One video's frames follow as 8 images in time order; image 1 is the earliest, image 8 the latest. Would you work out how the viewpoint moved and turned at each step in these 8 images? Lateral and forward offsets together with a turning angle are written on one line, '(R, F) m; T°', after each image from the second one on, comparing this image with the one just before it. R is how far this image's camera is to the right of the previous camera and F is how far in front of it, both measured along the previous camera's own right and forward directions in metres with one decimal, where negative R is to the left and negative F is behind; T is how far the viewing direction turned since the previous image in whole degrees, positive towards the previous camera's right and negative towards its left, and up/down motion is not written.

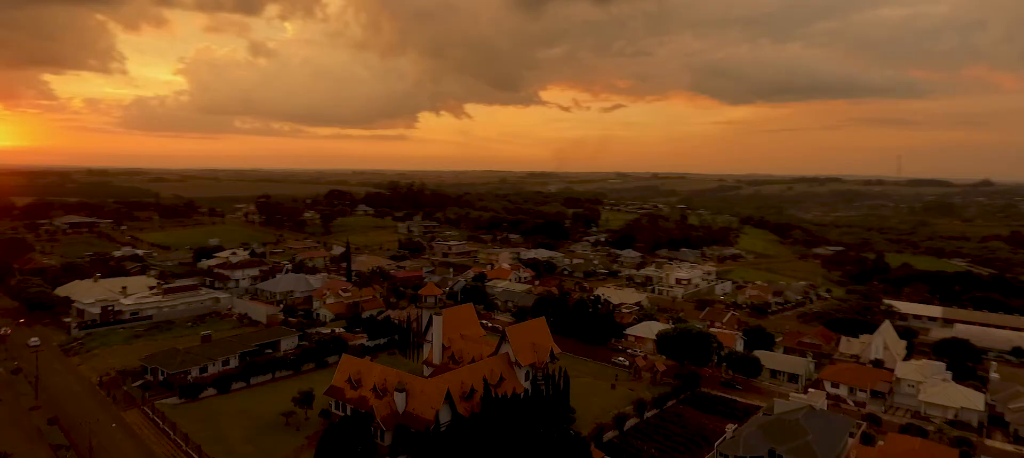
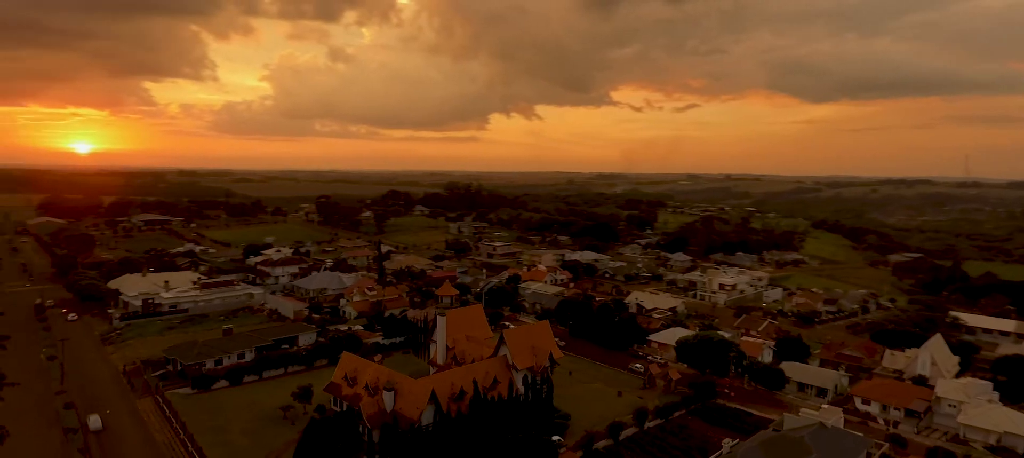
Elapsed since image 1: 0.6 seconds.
(+2.4, +0.4) m; -6°
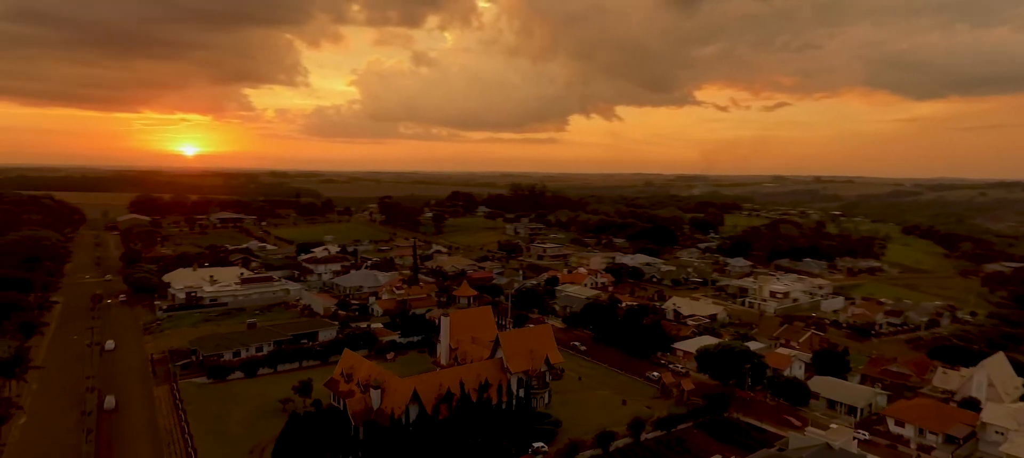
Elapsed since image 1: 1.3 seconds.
(+2.8, +0.4) m; -7°
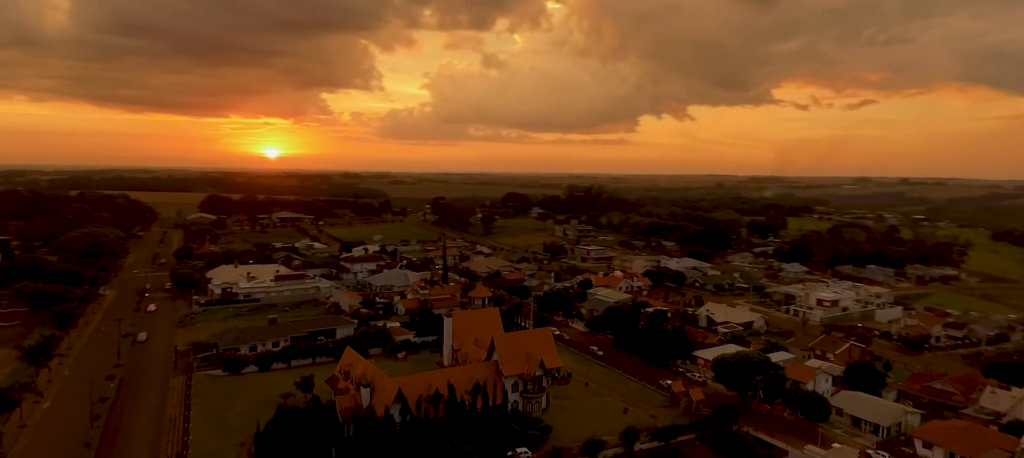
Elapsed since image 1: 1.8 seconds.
(+2.5, +0.4) m; -6°
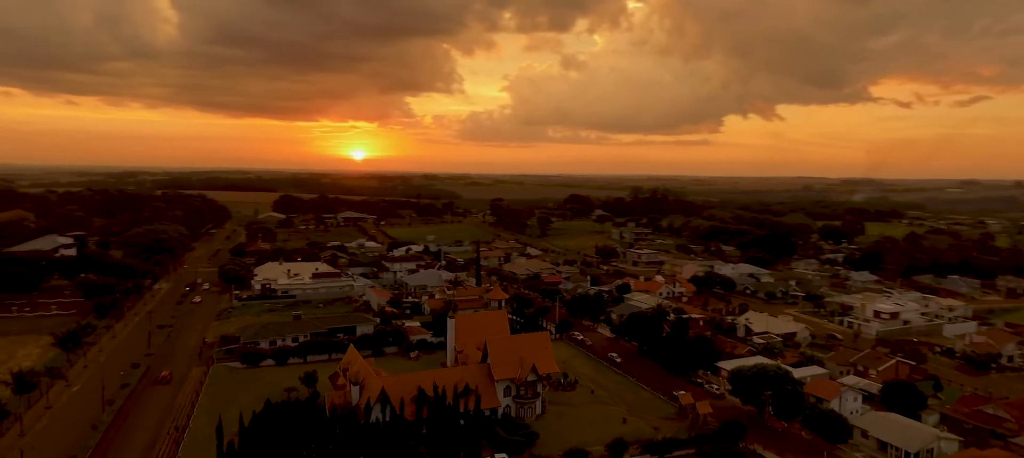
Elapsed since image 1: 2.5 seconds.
(+2.8, +0.4) m; -7°
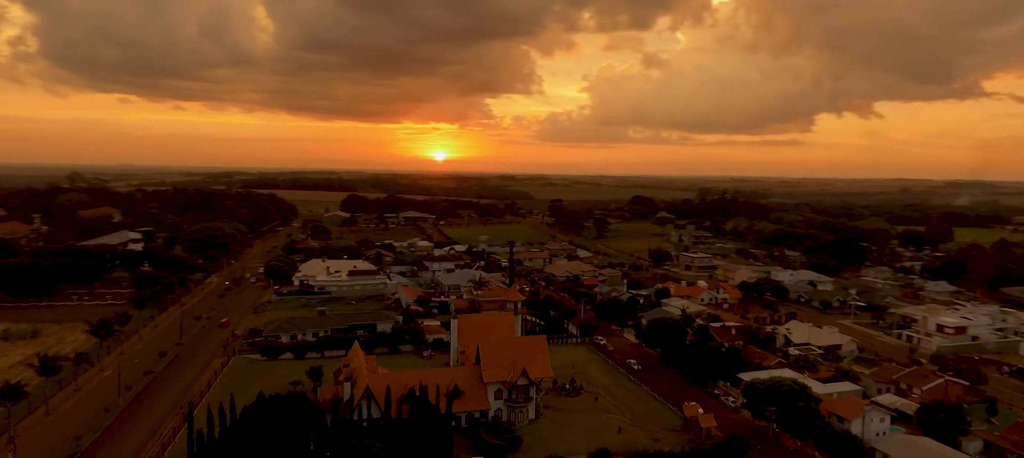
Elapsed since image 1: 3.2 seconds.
(+2.8, +0.5) m; -7°
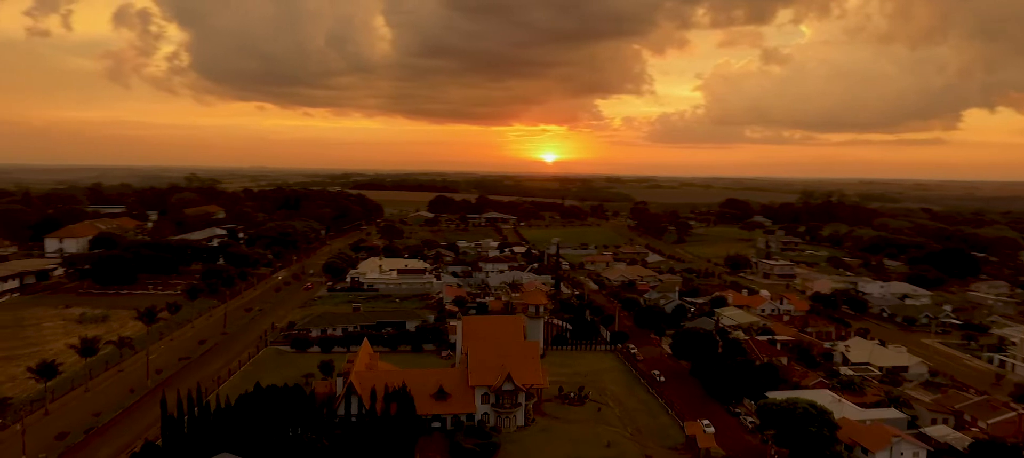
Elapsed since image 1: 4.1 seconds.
(+3.8, +0.7) m; -10°
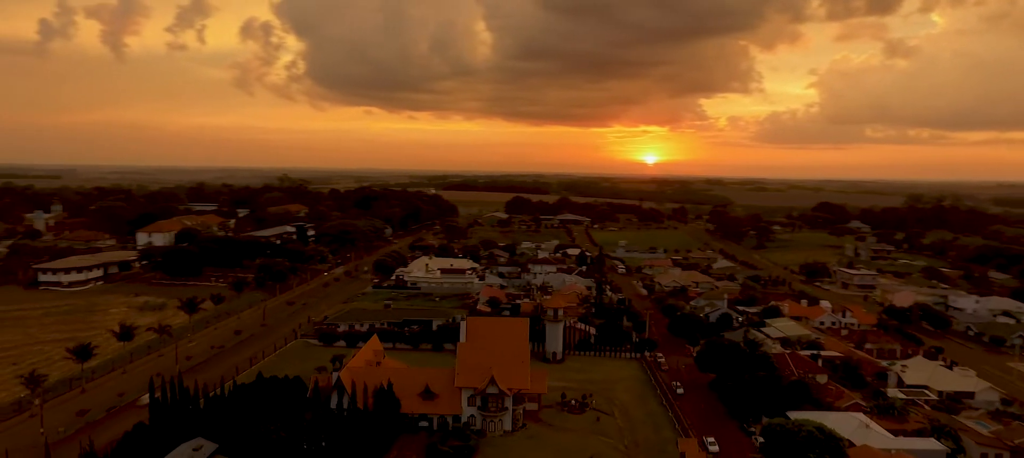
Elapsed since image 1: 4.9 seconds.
(+3.5, +0.7) m; -9°
